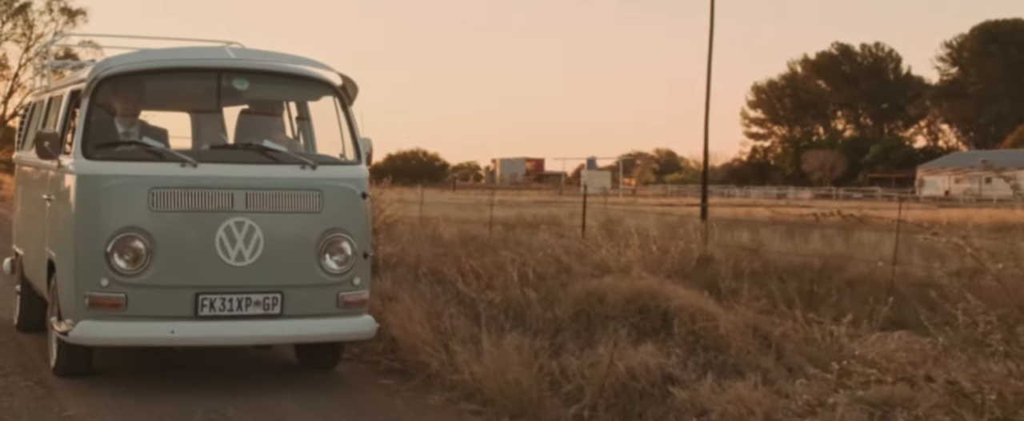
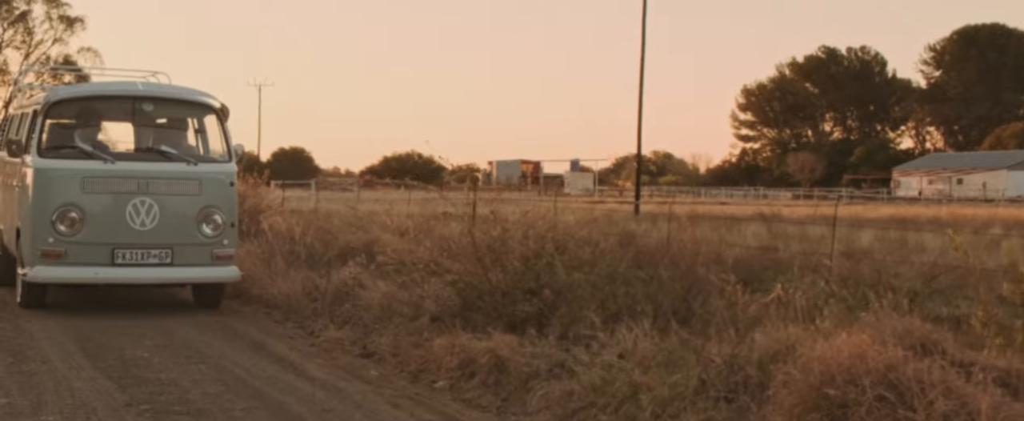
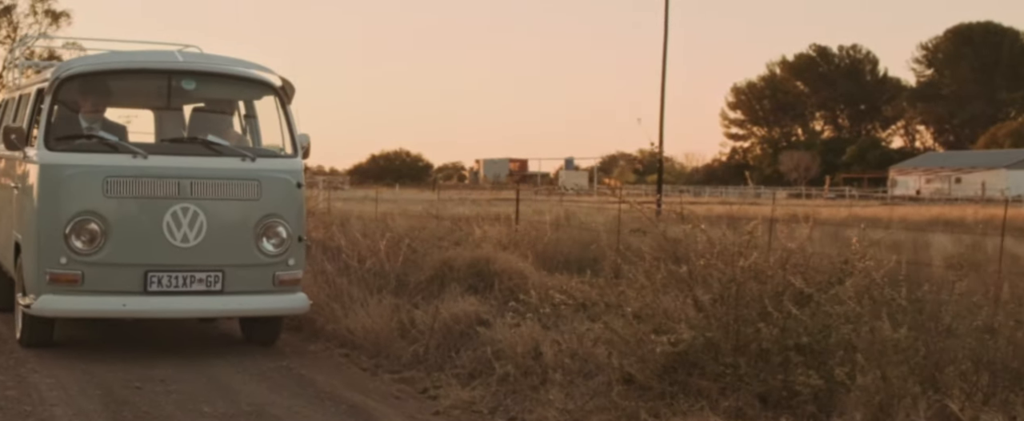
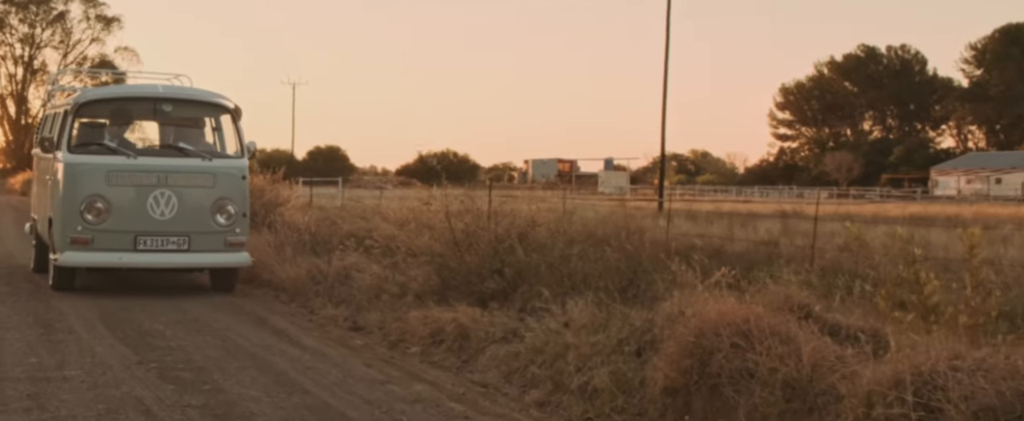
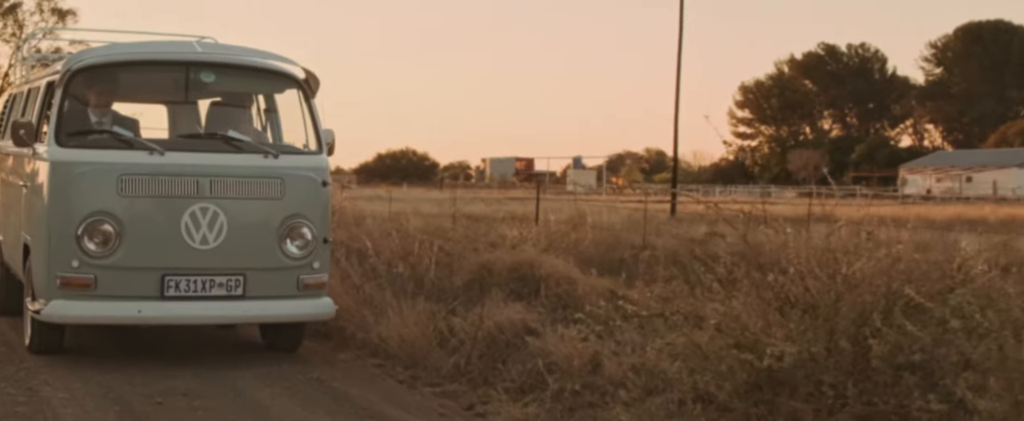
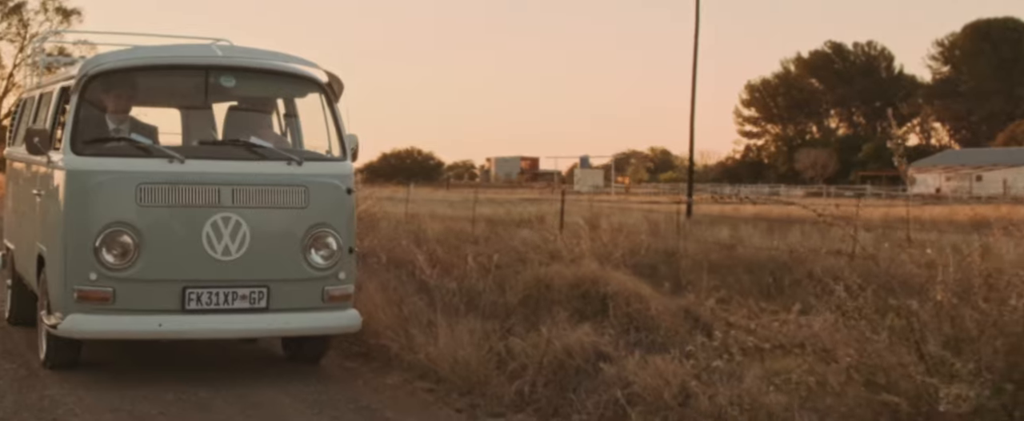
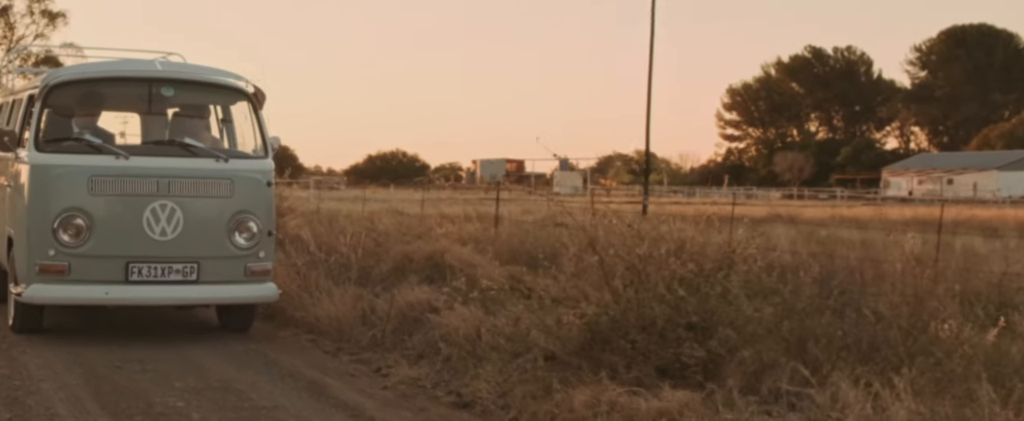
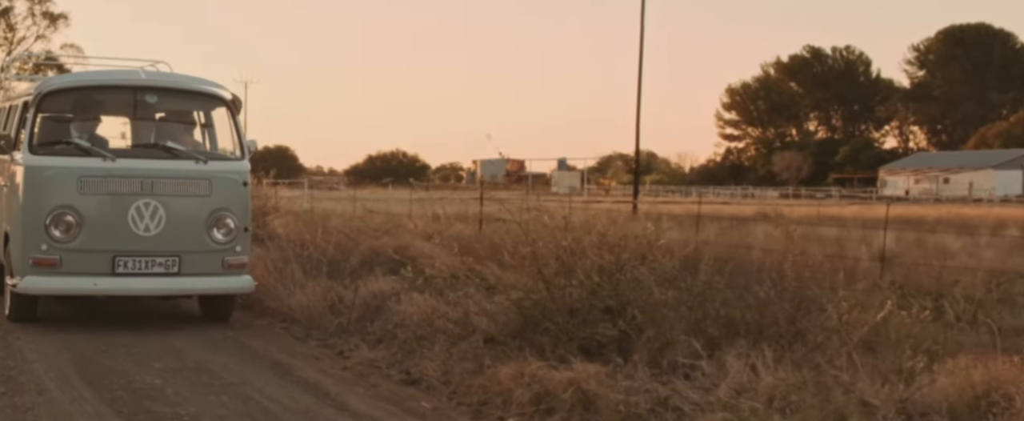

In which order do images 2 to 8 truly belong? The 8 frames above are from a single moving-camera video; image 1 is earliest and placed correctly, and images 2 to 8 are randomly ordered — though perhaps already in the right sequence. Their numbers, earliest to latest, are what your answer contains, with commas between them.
6, 5, 3, 7, 8, 2, 4
